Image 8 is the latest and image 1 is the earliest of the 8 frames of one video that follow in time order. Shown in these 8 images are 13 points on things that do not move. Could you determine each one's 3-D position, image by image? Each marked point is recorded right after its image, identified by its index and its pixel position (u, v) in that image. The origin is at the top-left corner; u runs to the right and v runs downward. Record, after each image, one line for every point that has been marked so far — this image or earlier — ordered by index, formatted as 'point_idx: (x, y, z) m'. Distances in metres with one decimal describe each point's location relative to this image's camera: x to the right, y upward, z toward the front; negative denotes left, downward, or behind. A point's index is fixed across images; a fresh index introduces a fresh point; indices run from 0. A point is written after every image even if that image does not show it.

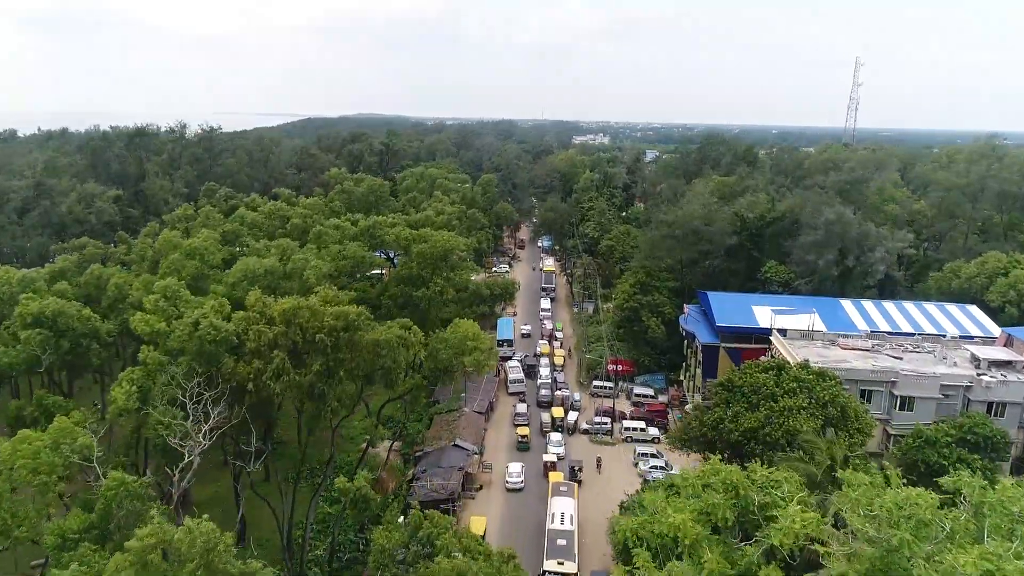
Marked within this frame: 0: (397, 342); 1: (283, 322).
0: (-2.9, -1.4, +18.5) m
1: (-5.5, -0.8, +17.4) m
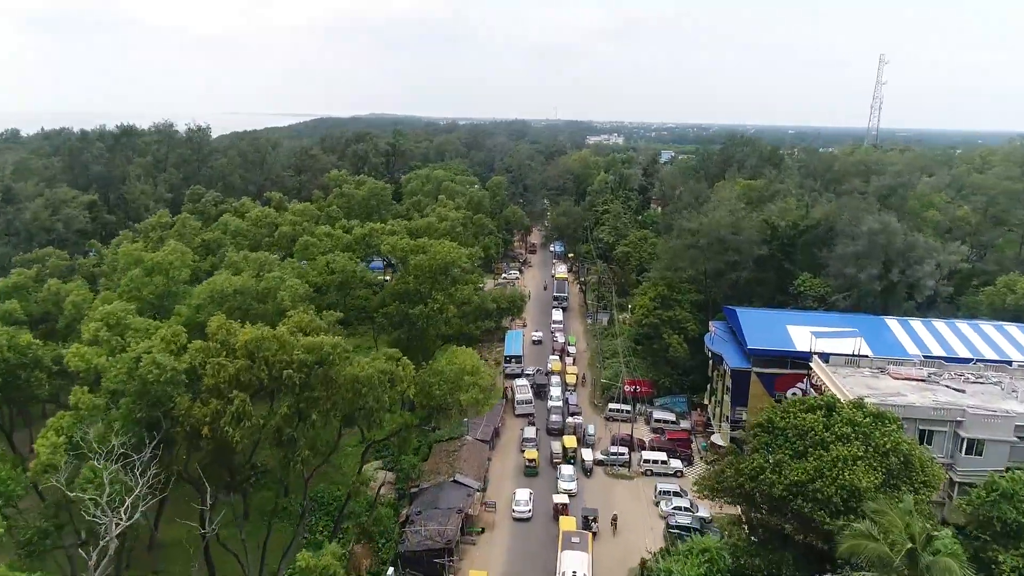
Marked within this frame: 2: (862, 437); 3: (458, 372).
0: (-2.8, -2.0, +15.7) m
1: (-5.4, -1.4, +14.7) m
2: (+7.9, -3.3, +16.3) m
3: (-1.3, -2.0, +17.5) m
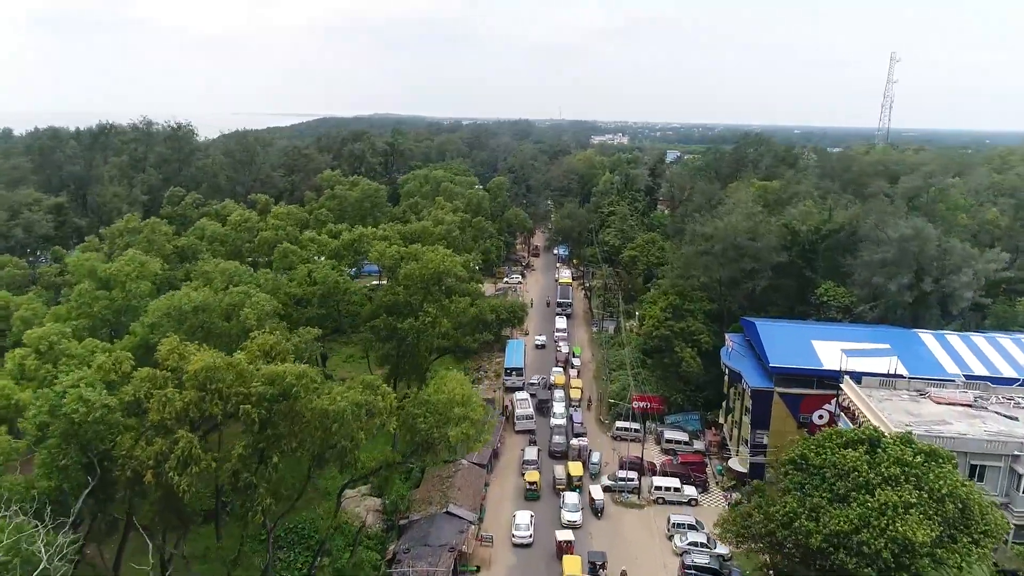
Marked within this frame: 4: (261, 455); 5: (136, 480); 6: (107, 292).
0: (-2.9, -2.4, +13.6) m
1: (-5.5, -1.7, +12.6) m
2: (+7.8, -3.7, +14.1) m
3: (-1.4, -2.4, +15.3) m
4: (-4.5, -3.0, +13.0) m
5: (-6.6, -3.4, +12.7) m
6: (-9.9, -0.1, +17.7) m
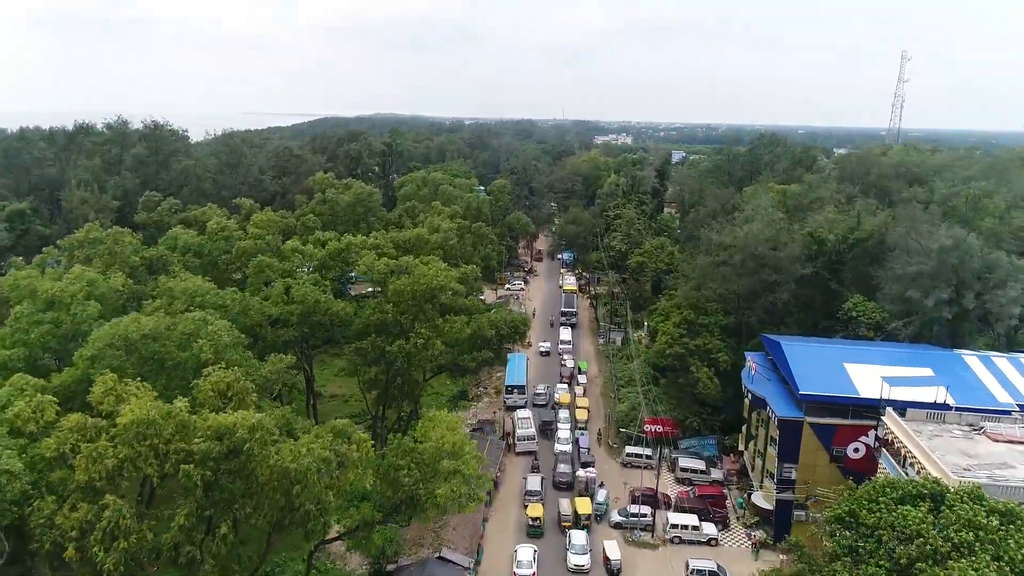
0: (-2.9, -2.9, +11.4) m
1: (-5.5, -2.2, +10.4) m
2: (+7.8, -4.2, +11.8) m
3: (-1.4, -2.9, +13.1) m
4: (-4.5, -3.5, +10.7) m
5: (-6.6, -3.9, +10.5) m
6: (-9.9, -0.6, +15.5) m
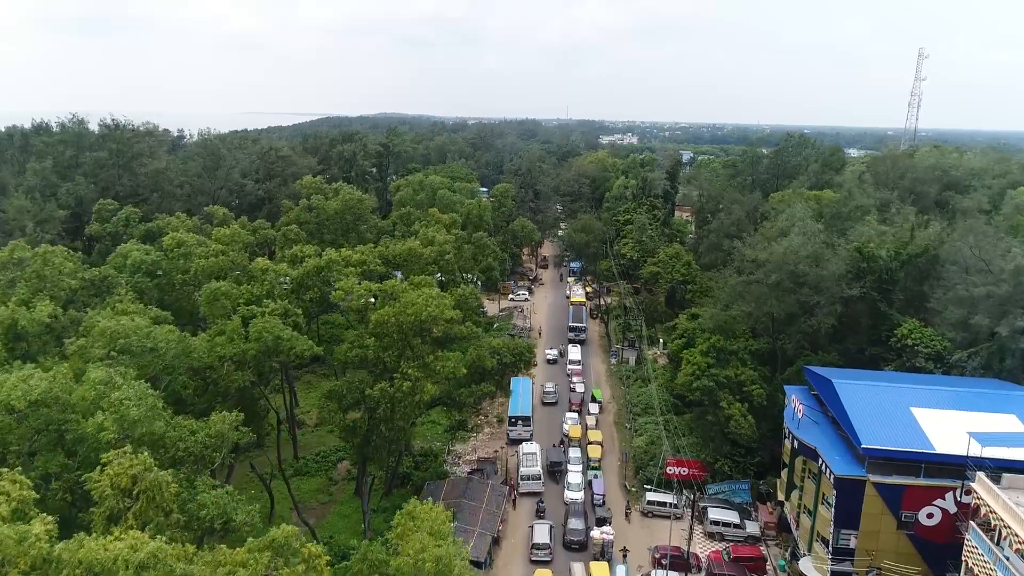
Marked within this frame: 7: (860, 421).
0: (-2.9, -3.6, +8.0) m
1: (-5.5, -3.0, +7.1) m
2: (+7.8, -5.0, +8.4) m
3: (-1.3, -3.6, +9.7) m
4: (-4.4, -4.2, +7.4) m
5: (-6.6, -4.6, +7.1) m
6: (-9.8, -1.3, +12.2) m
7: (+8.6, -3.3, +17.8) m
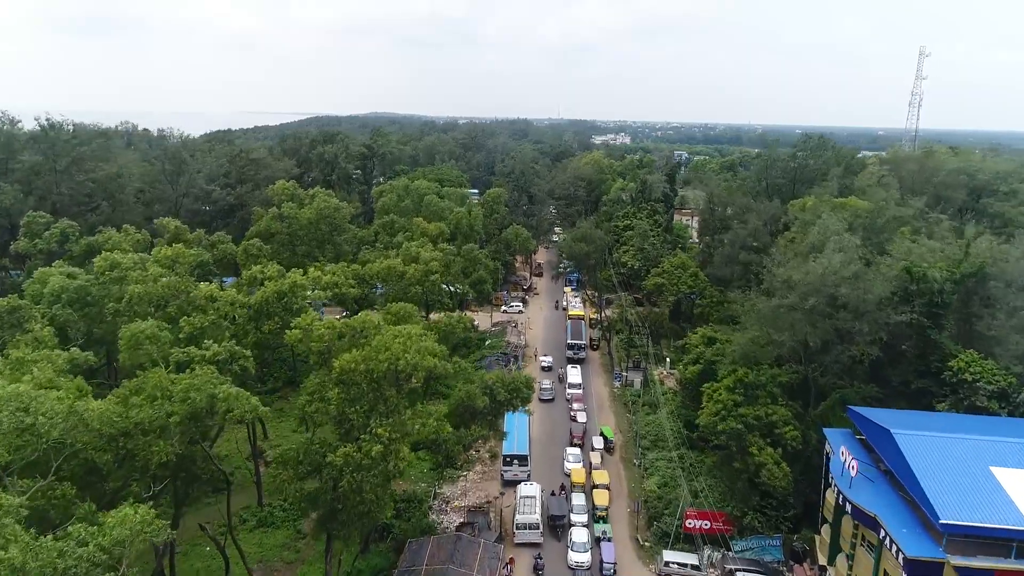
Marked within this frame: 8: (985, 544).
0: (-2.8, -4.4, +4.7) m
1: (-5.4, -3.7, +3.7) m
2: (+7.9, -5.7, +5.2) m
3: (-1.3, -4.4, +6.4) m
4: (-4.4, -5.0, +4.1) m
5: (-6.5, -5.4, +3.8) m
6: (-9.8, -2.1, +8.8) m
7: (+8.5, -4.0, +14.6) m
8: (+9.0, -4.9, +13.7) m
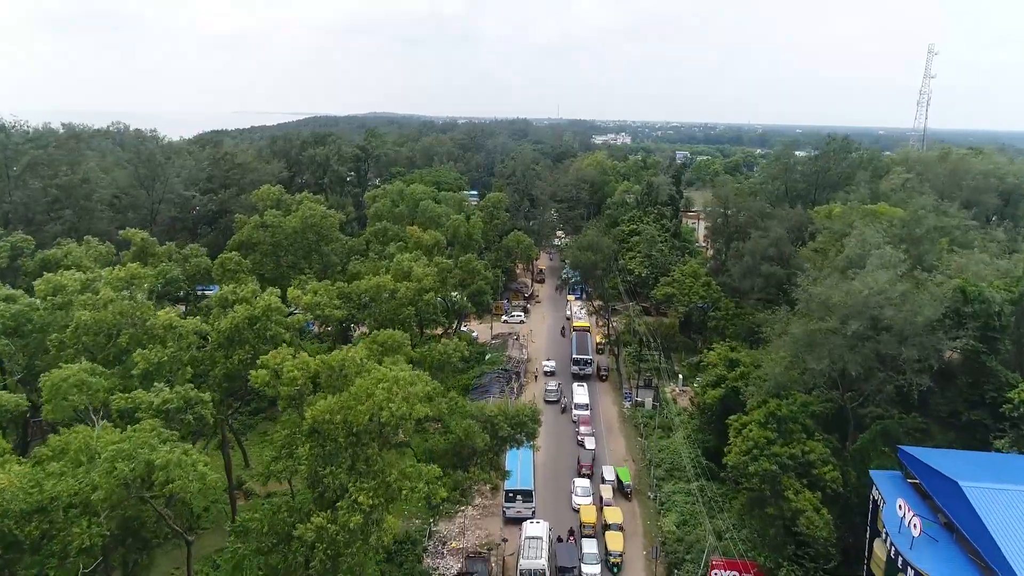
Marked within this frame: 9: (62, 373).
0: (-2.7, -4.9, +2.4) m
1: (-5.3, -4.3, +1.4) m
2: (+8.0, -6.3, +2.9) m
3: (-1.1, -4.9, +4.1) m
4: (-4.3, -5.6, +1.7) m
5: (-6.4, -6.0, +1.4) m
6: (-9.7, -2.6, +6.5) m
7: (+8.6, -4.5, +12.3) m
8: (+9.1, -5.4, +11.4) m
9: (-7.2, -1.3, +11.9) m
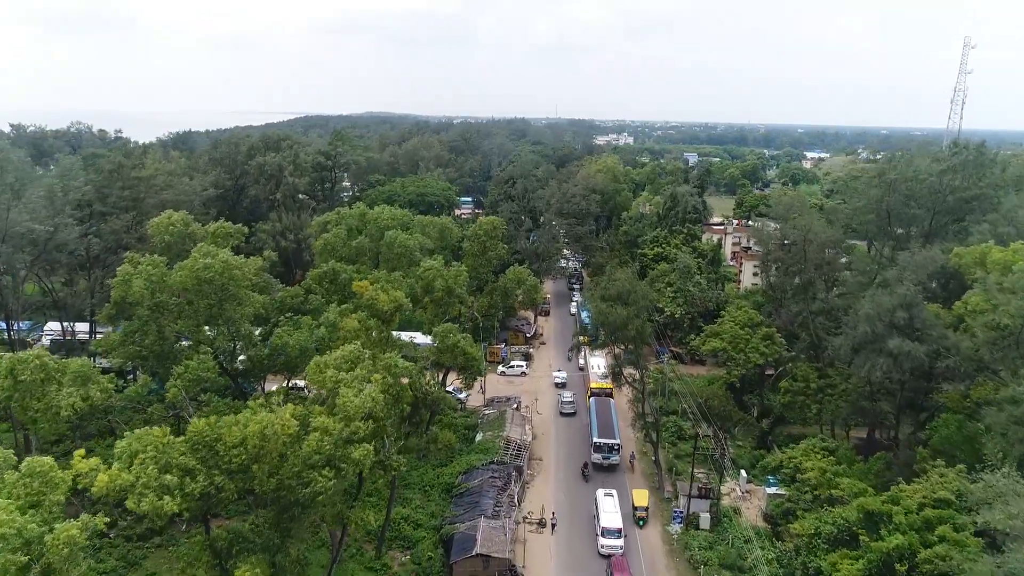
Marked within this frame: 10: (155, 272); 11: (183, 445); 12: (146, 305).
0: (-2.6, -7.1, -6.9) m
1: (-5.2, -6.5, -7.9) m
2: (+8.1, -8.4, -6.3) m
3: (-1.1, -7.1, -5.1) m
4: (-4.2, -7.7, -7.5) m
5: (-6.3, -8.1, -7.8) m
6: (-9.6, -4.8, -2.8) m
7: (+8.7, -6.7, +3.1) m
8: (+9.2, -7.6, +2.2) m
9: (-7.2, -3.5, +2.6) m
10: (-9.0, +0.4, +18.4) m
11: (-4.8, -2.3, +10.5) m
12: (-9.3, -0.4, +18.4) m
